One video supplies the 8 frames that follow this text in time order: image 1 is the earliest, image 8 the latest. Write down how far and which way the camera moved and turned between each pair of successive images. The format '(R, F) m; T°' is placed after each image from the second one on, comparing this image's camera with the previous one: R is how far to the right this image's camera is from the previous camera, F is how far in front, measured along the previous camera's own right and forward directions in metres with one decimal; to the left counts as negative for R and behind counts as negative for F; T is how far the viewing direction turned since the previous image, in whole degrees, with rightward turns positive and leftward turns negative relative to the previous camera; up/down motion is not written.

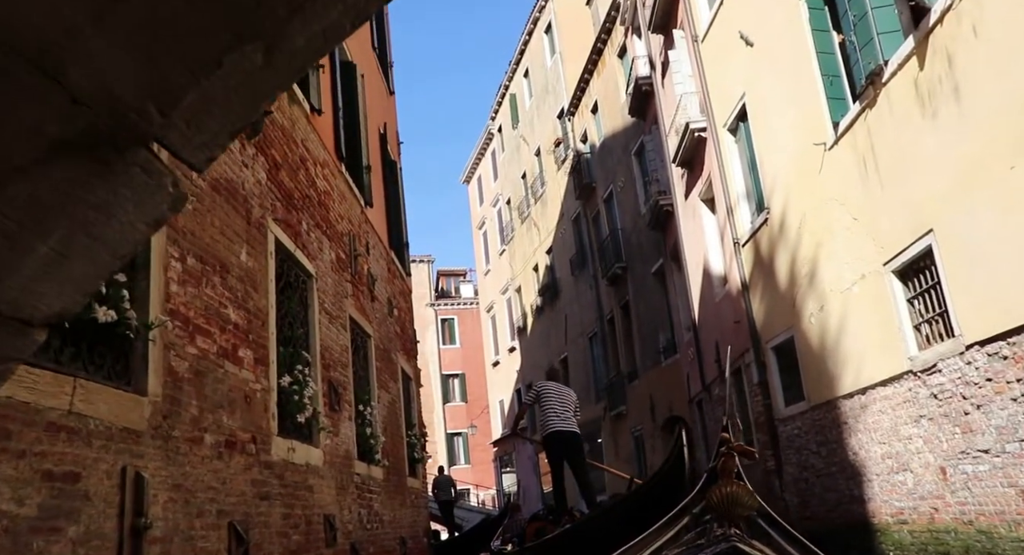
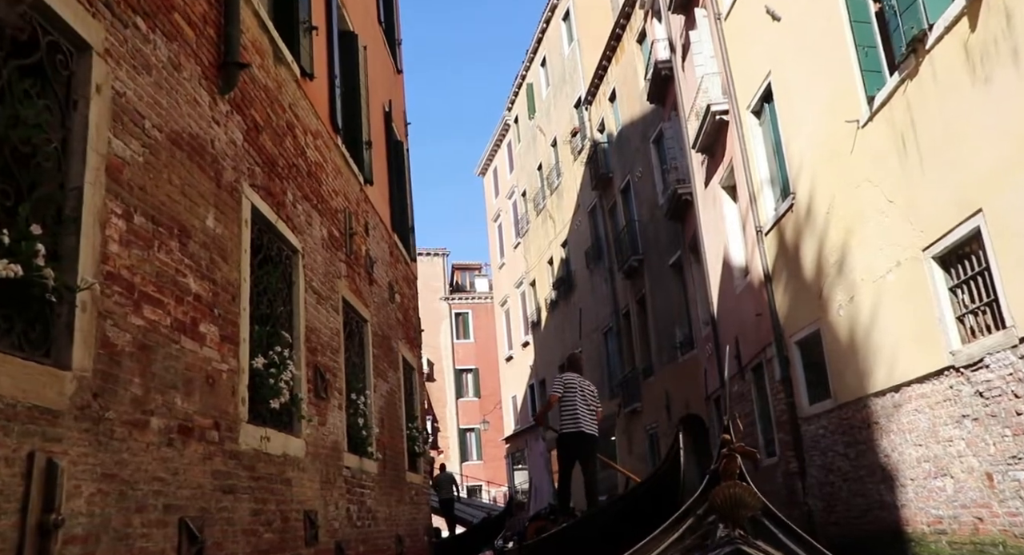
(+0.1, +0.6) m; -1°
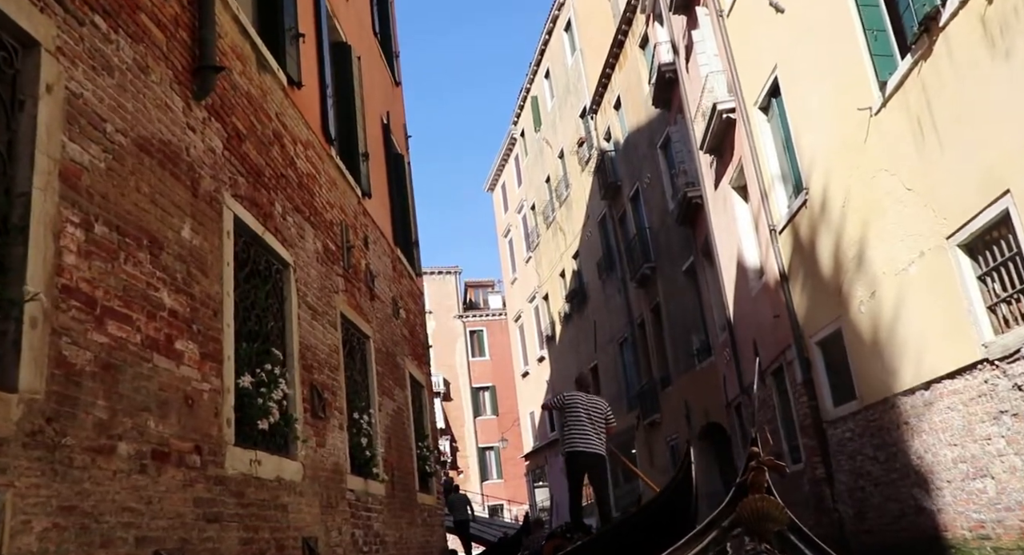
(+0.1, +0.3) m; -1°
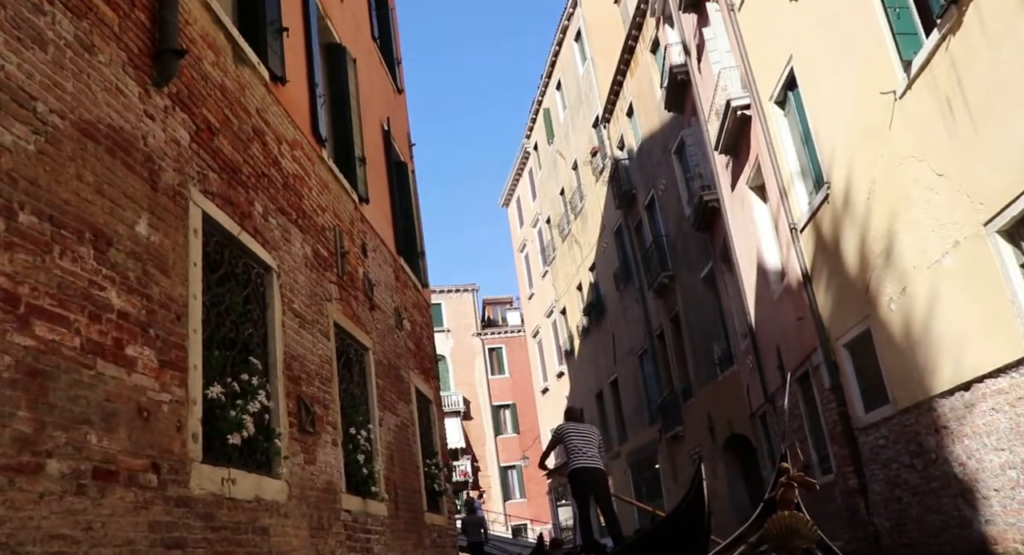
(+0.1, +0.4) m; -1°
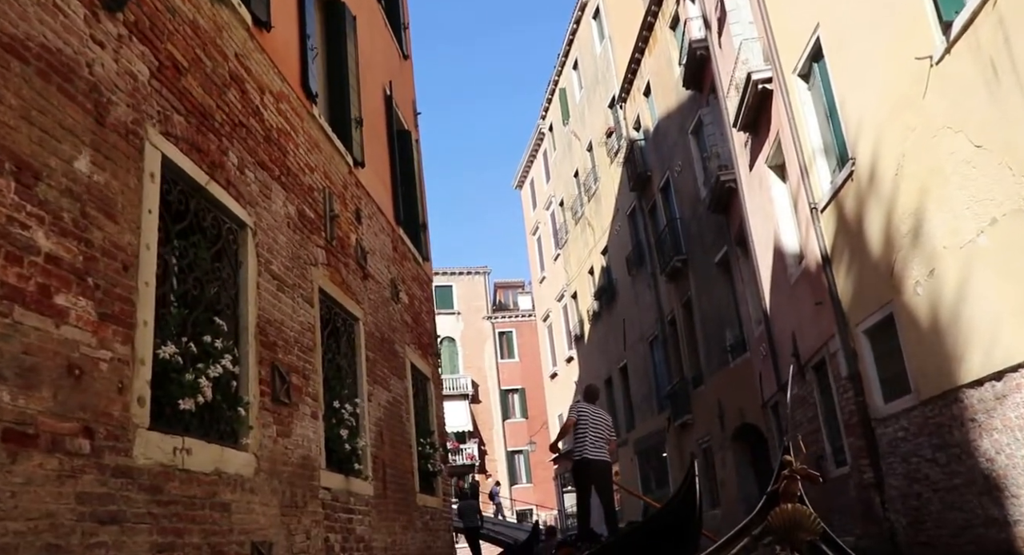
(+0.1, +0.4) m; -1°
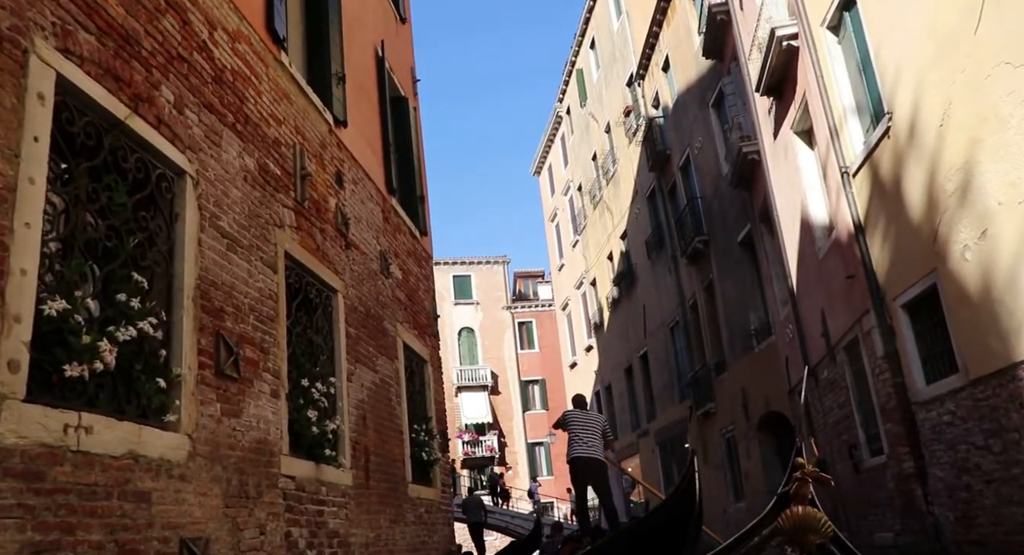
(+0.2, +0.7) m; -2°
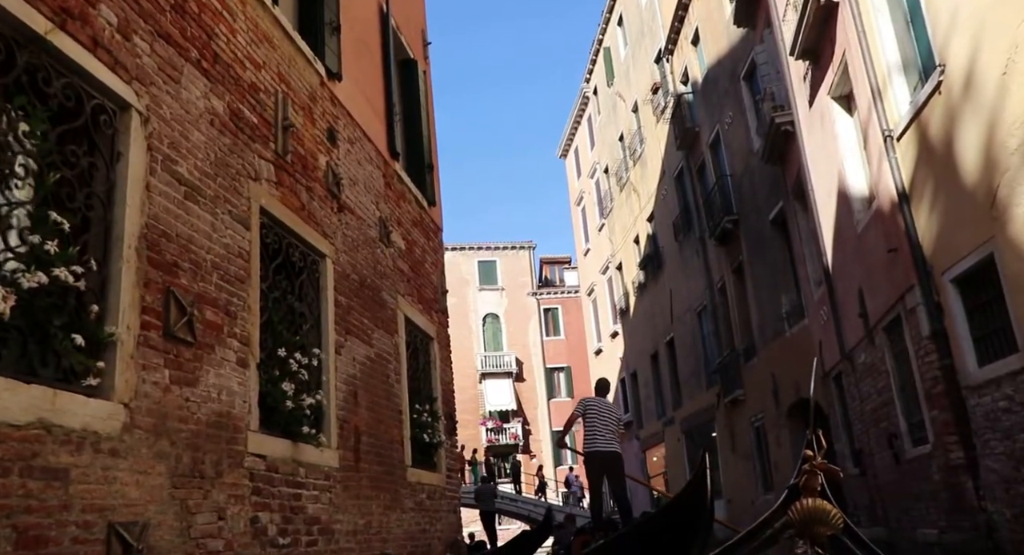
(+0.2, +0.6) m; -2°
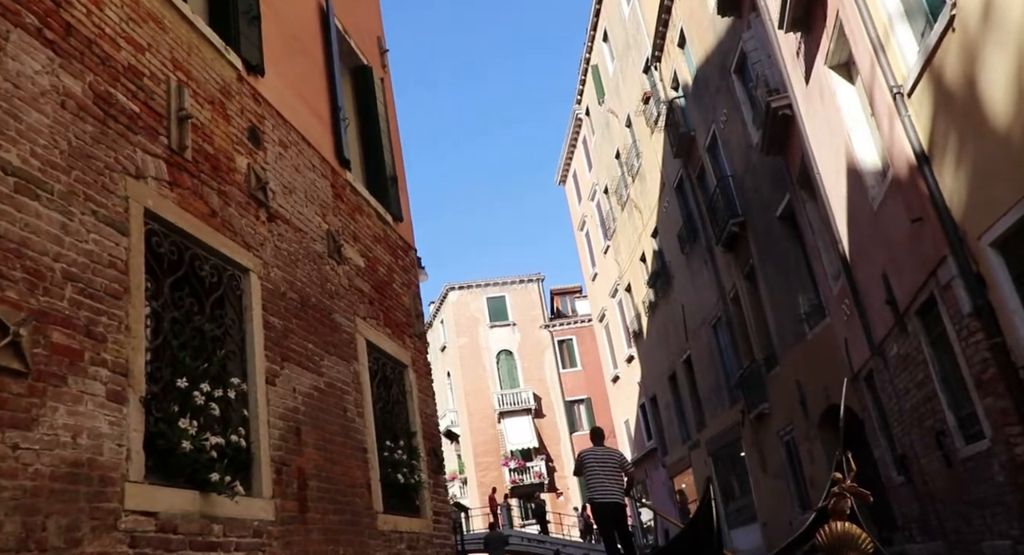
(+0.3, +0.9) m; -1°
